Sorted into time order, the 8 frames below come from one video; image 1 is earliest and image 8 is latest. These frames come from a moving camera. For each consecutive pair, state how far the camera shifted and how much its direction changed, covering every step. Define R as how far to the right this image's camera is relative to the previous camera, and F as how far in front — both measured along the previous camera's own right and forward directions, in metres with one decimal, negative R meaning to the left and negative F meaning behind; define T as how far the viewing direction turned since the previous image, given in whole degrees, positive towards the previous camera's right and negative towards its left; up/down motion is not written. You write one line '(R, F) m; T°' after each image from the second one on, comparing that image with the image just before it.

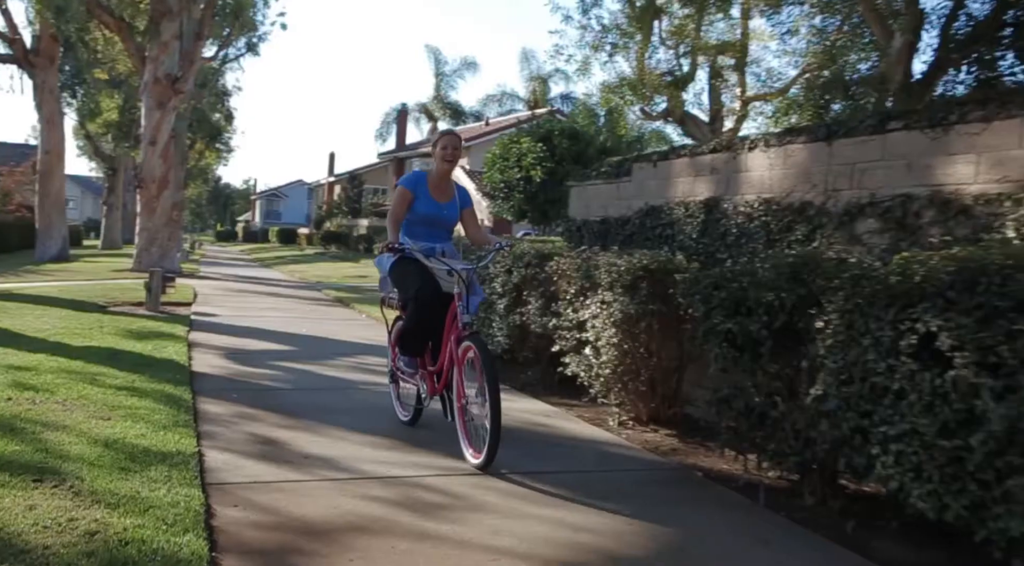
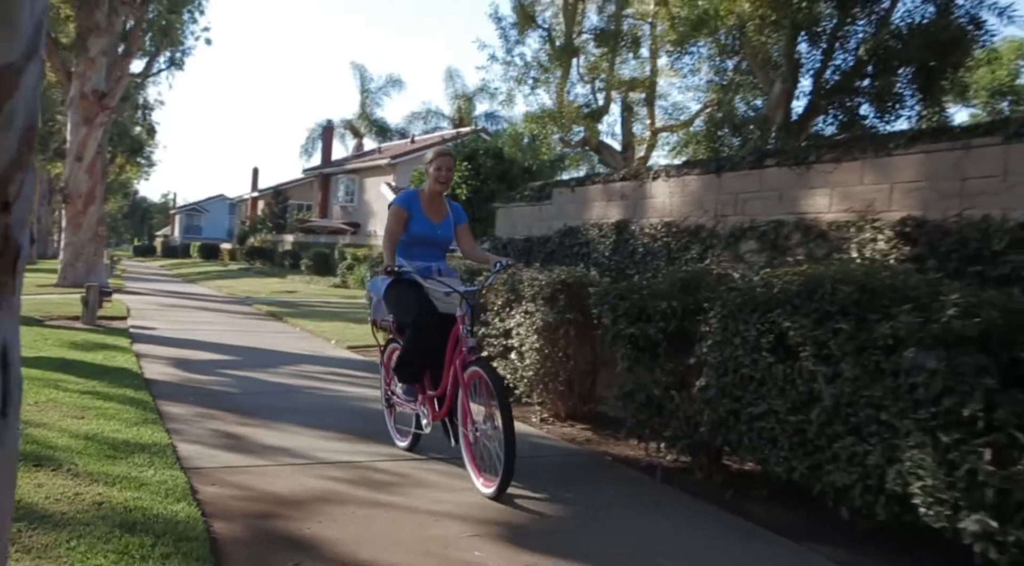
(-0.1, -0.8) m; +5°
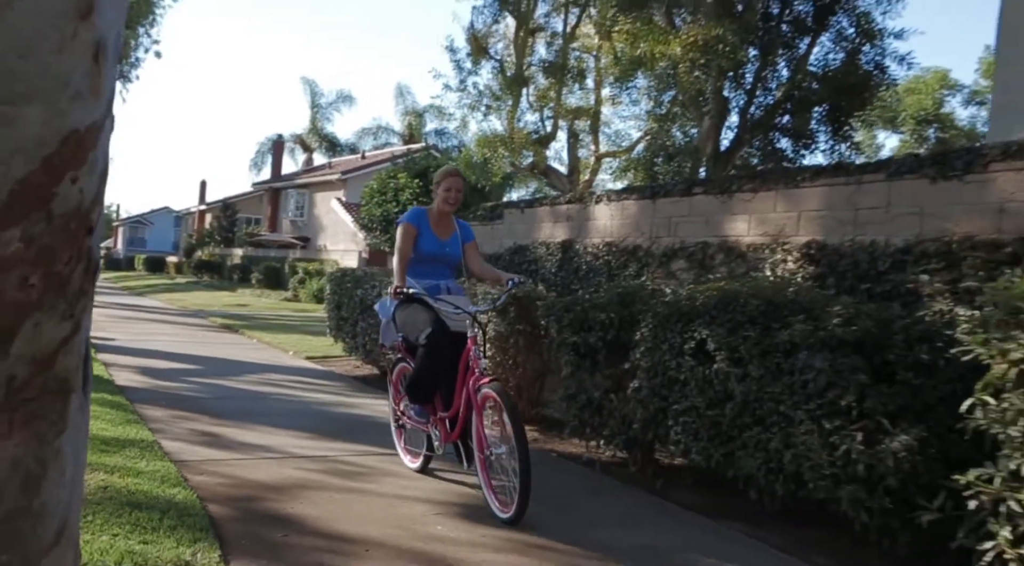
(-0.1, -0.7) m; +4°
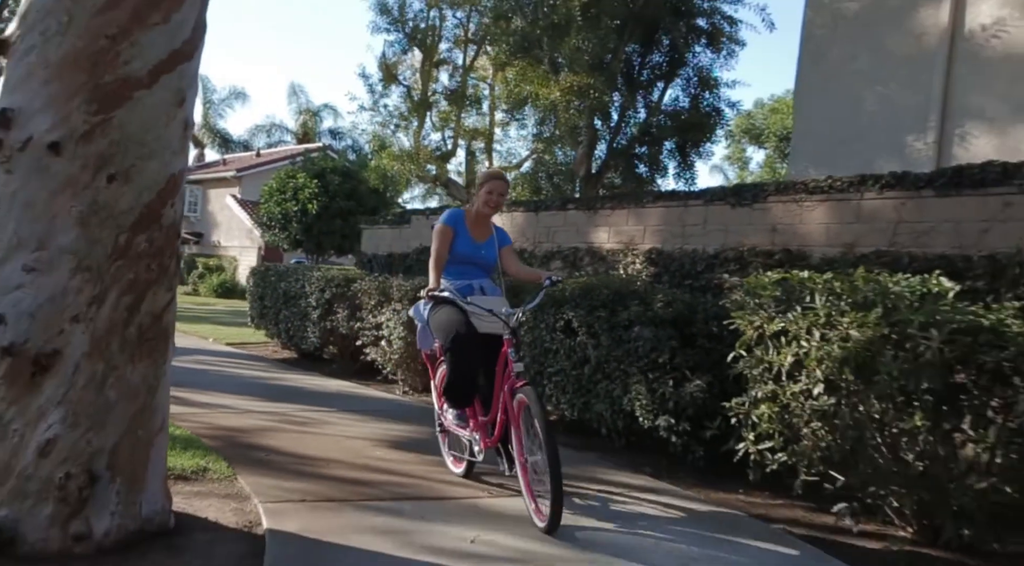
(-0.2, -1.7) m; +7°
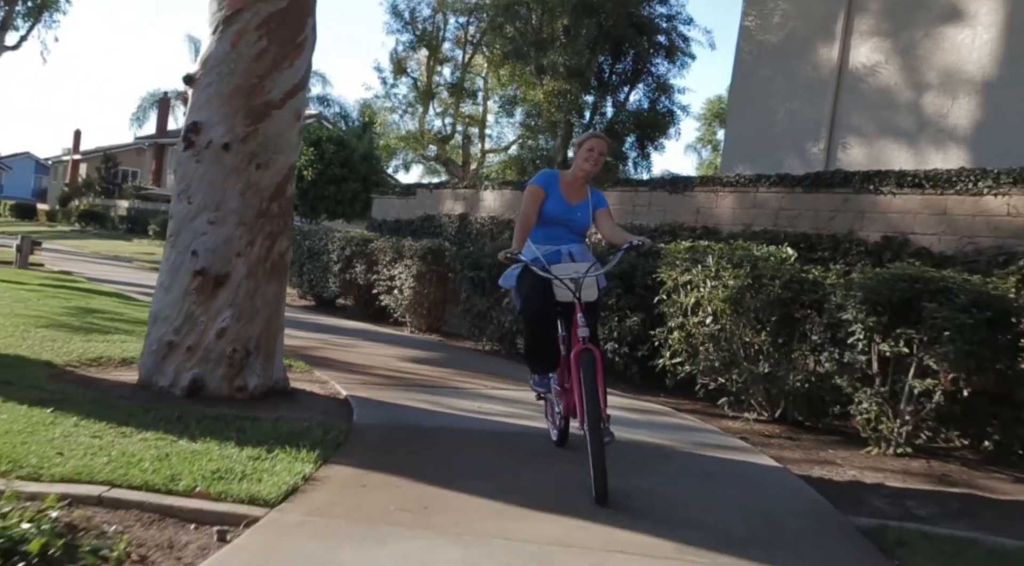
(-0.1, -2.3) m; +2°
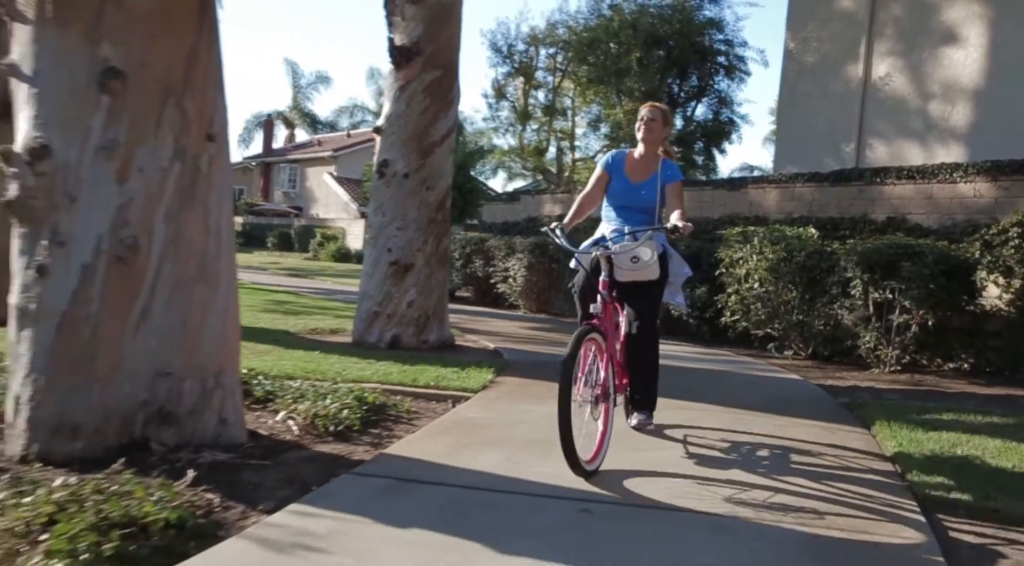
(-0.1, -2.6) m; -6°
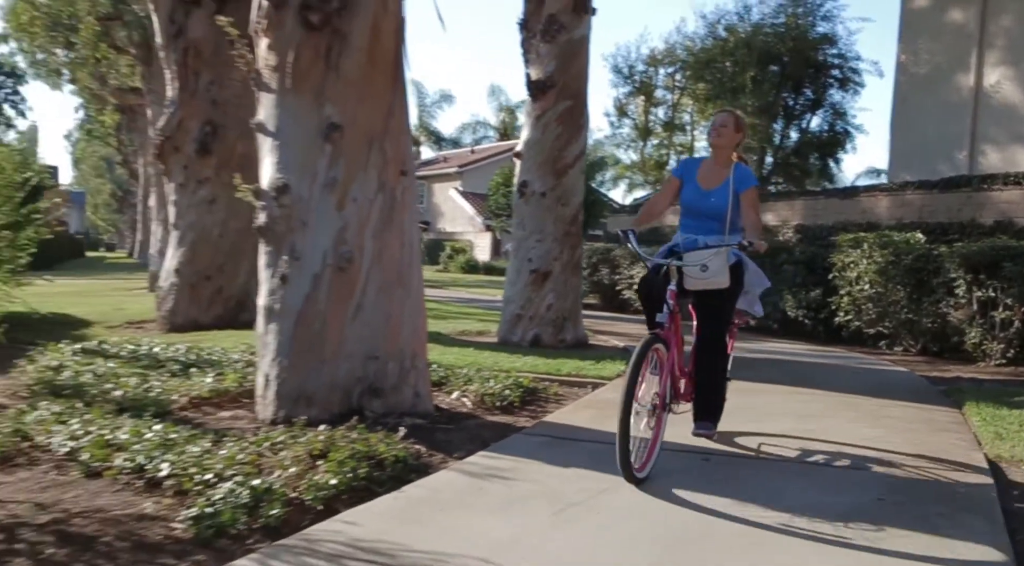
(-0.1, -1.2) m; -8°
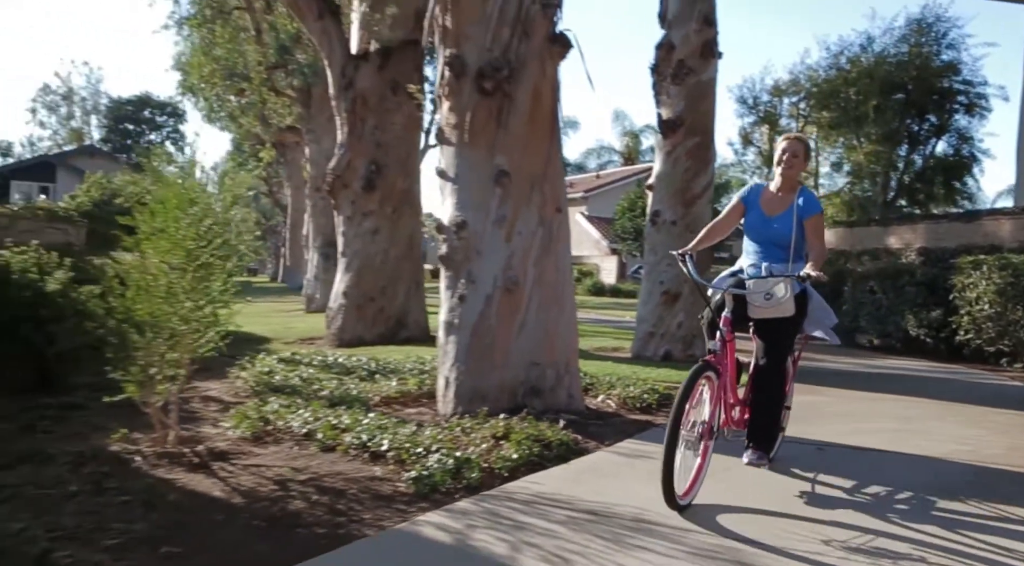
(-0.1, -1.2) m; -8°
